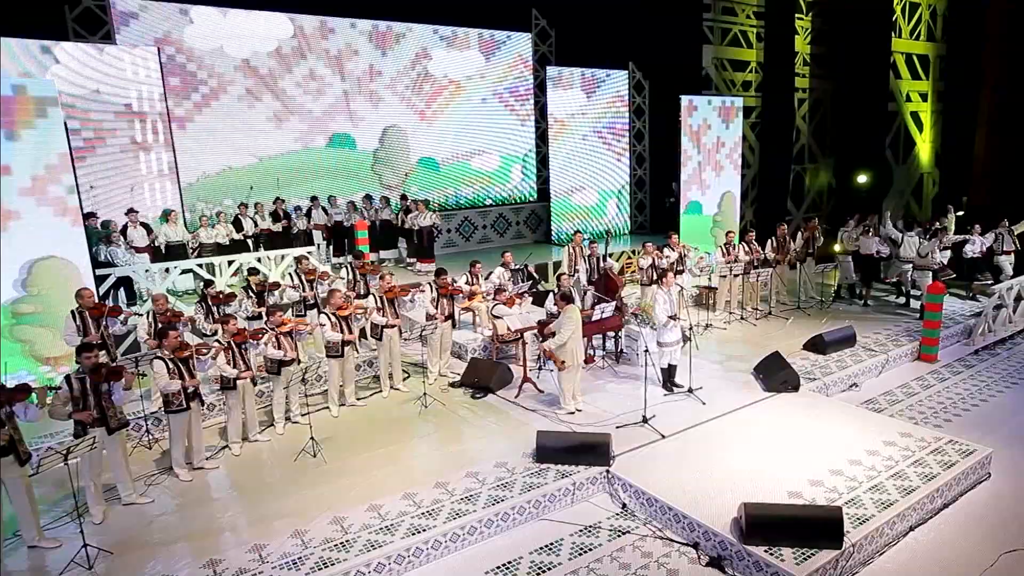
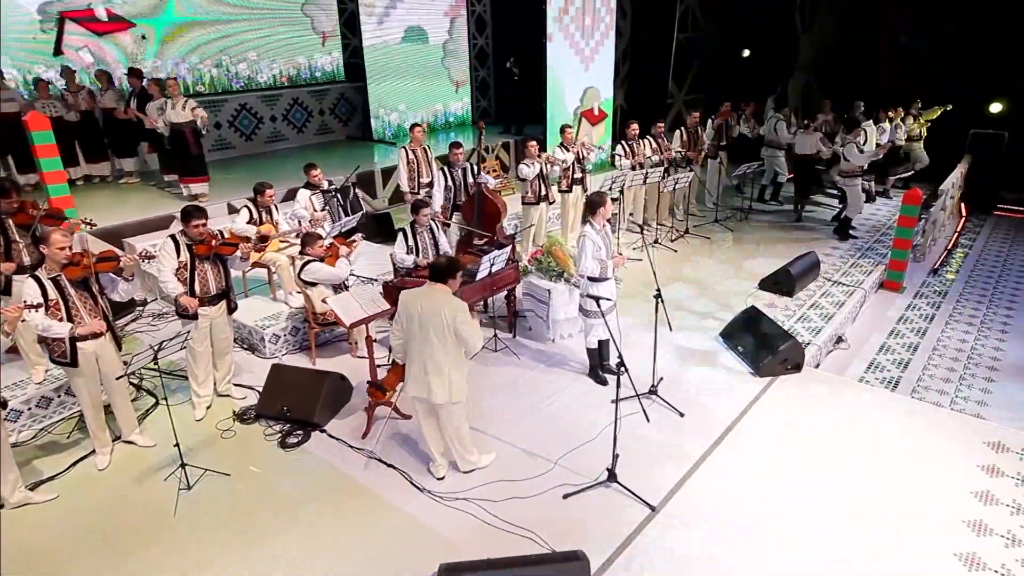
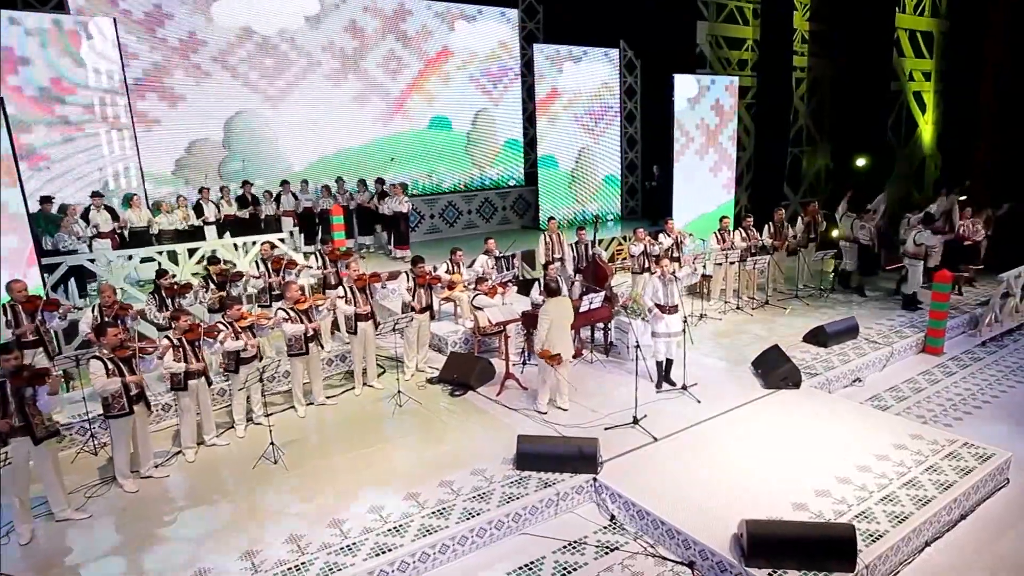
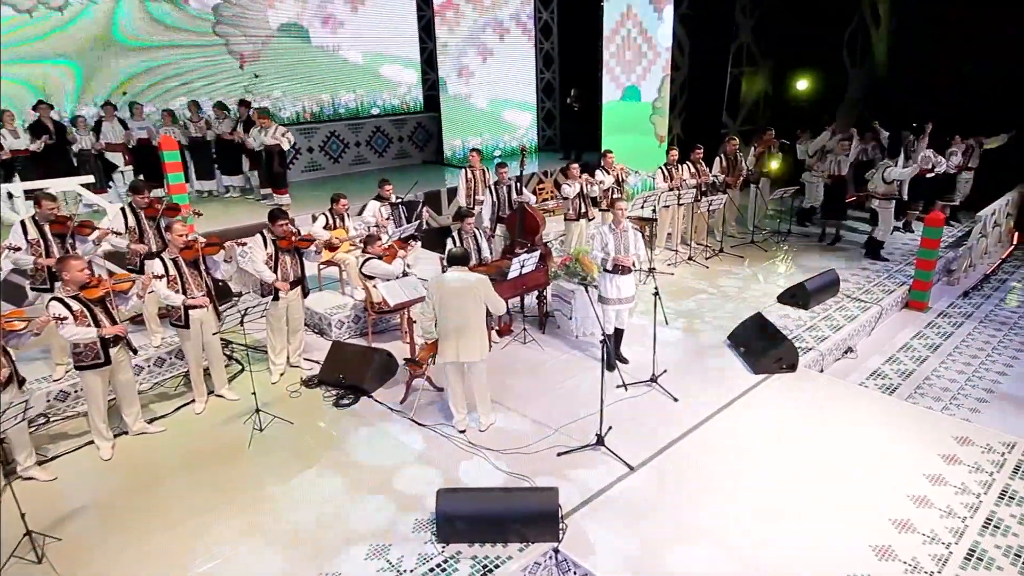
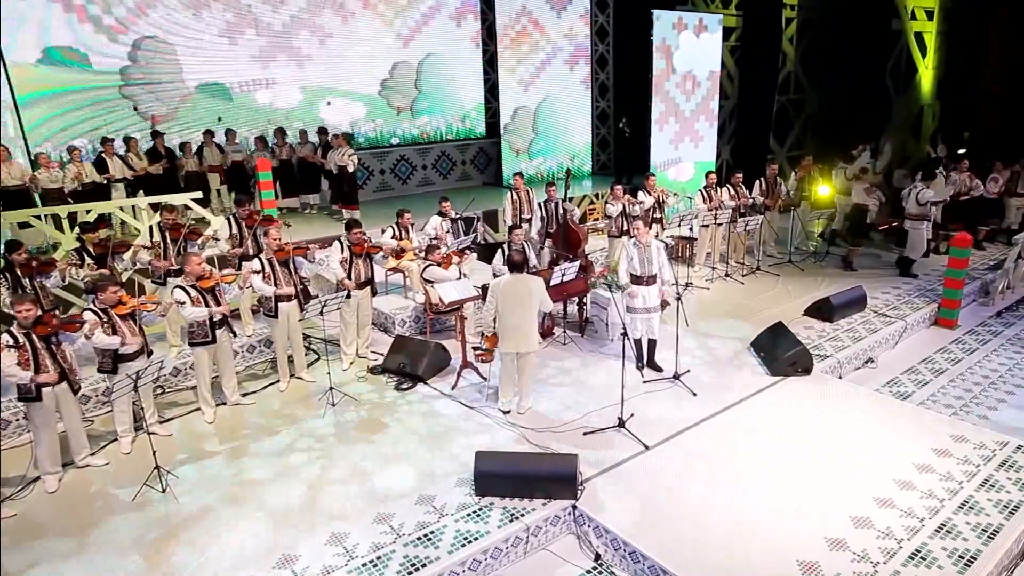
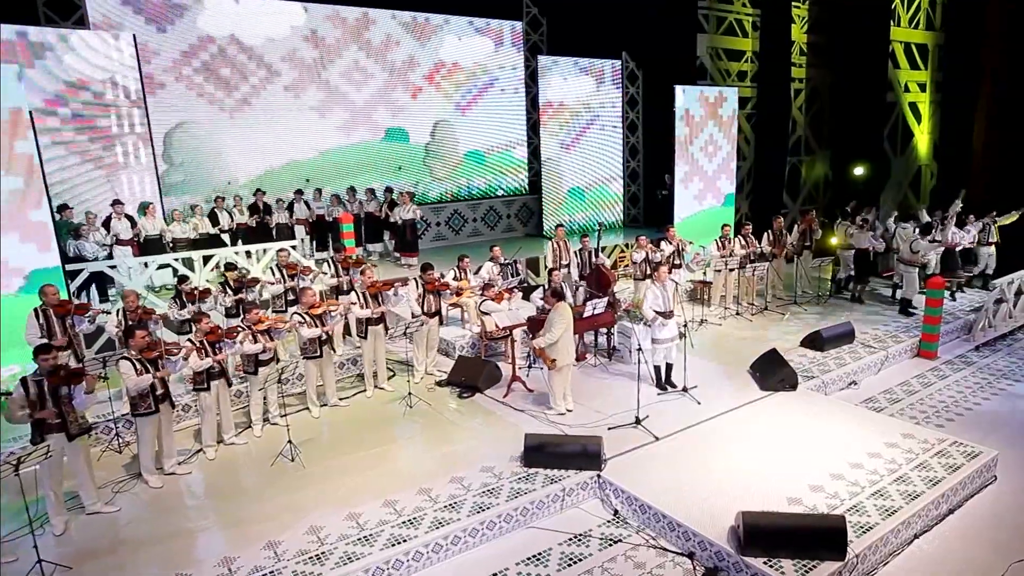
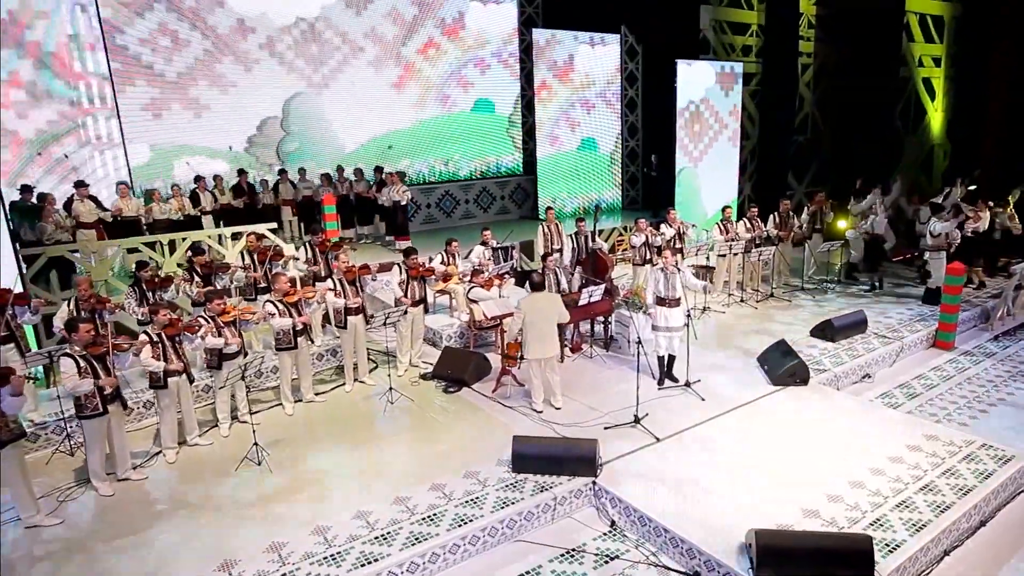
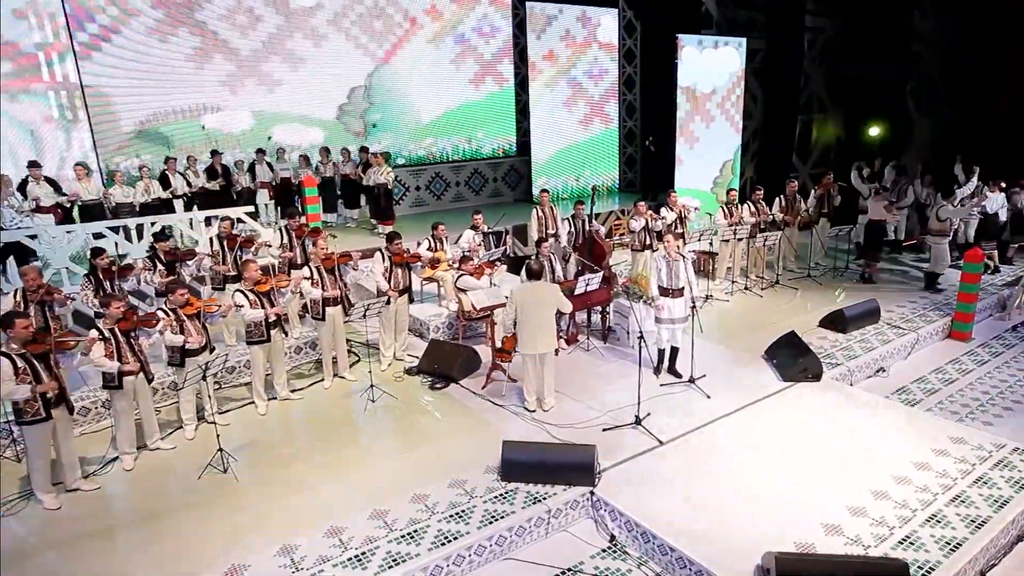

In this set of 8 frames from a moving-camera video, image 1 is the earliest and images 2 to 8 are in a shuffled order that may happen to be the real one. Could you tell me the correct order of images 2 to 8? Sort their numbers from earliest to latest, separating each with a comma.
6, 3, 7, 8, 5, 4, 2
